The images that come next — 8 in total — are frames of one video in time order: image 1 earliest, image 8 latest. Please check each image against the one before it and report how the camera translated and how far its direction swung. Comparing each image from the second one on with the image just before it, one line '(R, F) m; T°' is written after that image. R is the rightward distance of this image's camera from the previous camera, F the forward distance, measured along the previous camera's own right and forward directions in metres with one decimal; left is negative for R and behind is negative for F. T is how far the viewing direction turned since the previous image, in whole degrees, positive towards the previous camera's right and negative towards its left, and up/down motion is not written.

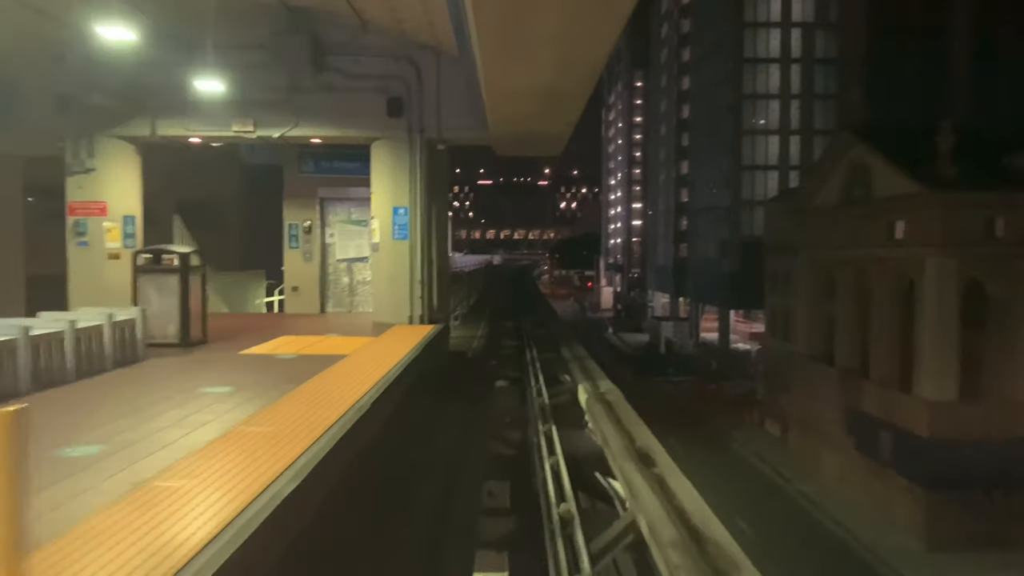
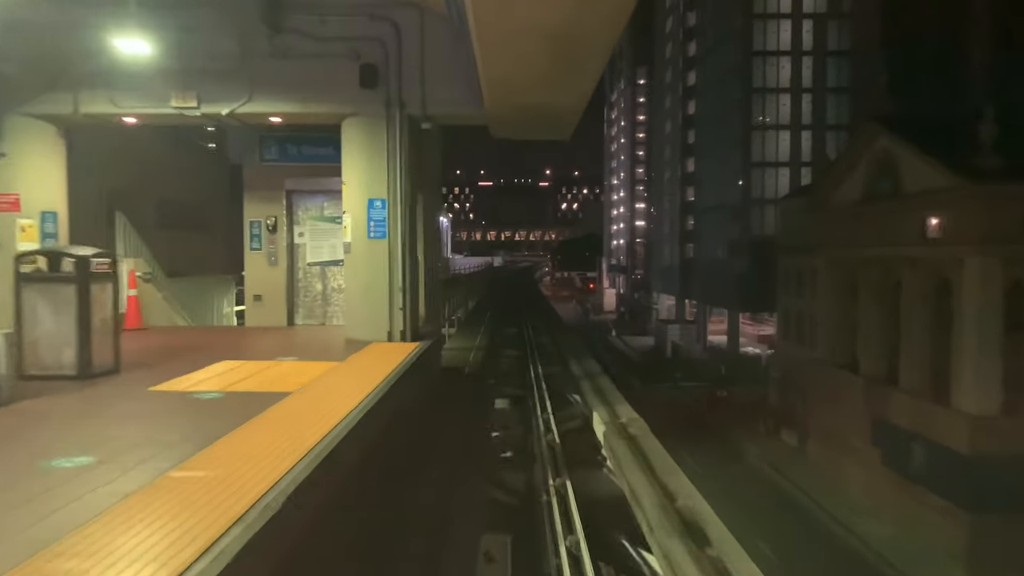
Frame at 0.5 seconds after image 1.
(0.0, +0.9) m; 0°
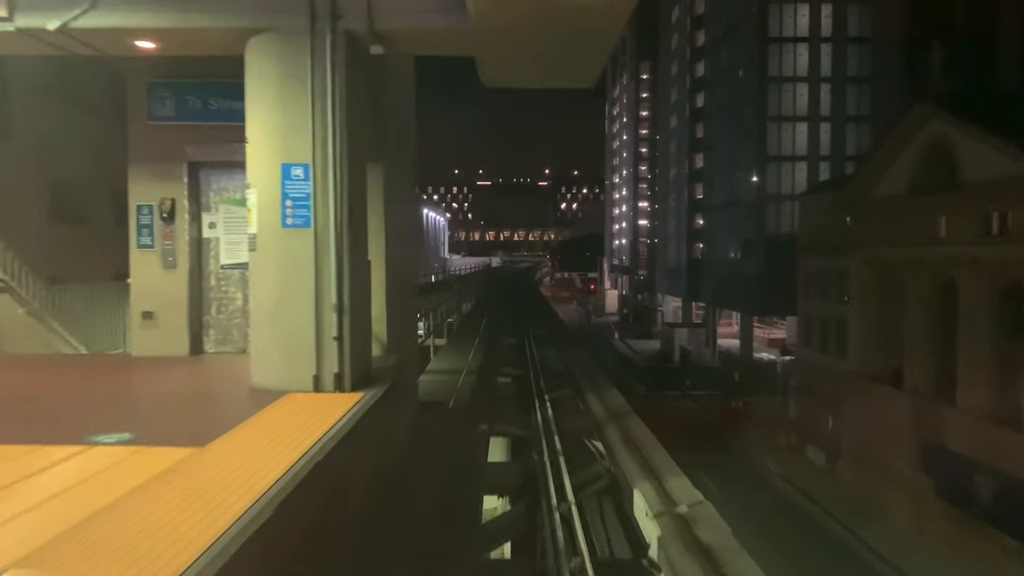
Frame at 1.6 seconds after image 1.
(0.0, +1.6) m; 0°
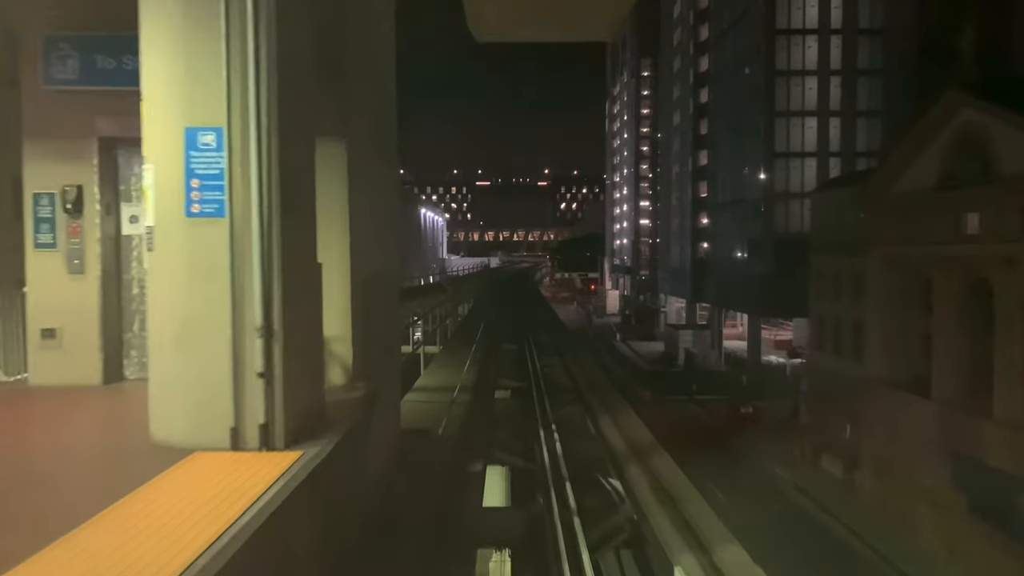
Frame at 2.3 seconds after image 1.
(0.0, +0.8) m; 0°
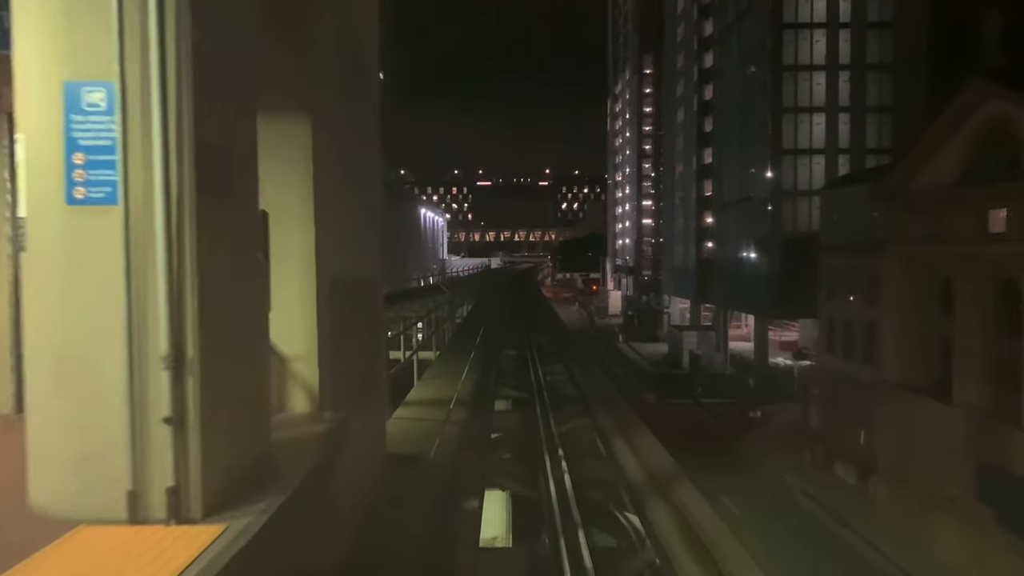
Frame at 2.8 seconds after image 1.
(0.0, +0.5) m; 0°
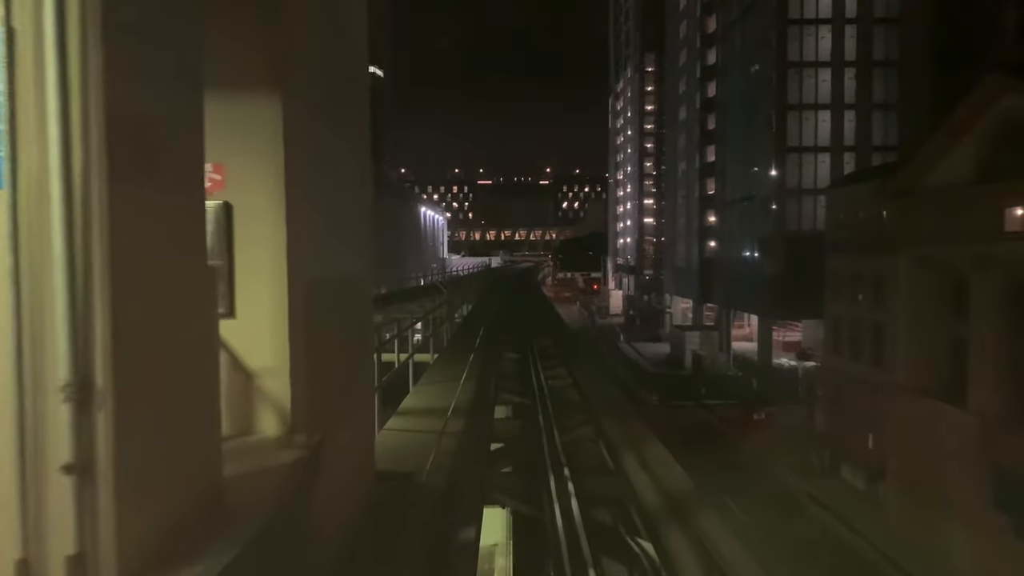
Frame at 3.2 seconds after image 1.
(0.0, +0.3) m; 0°
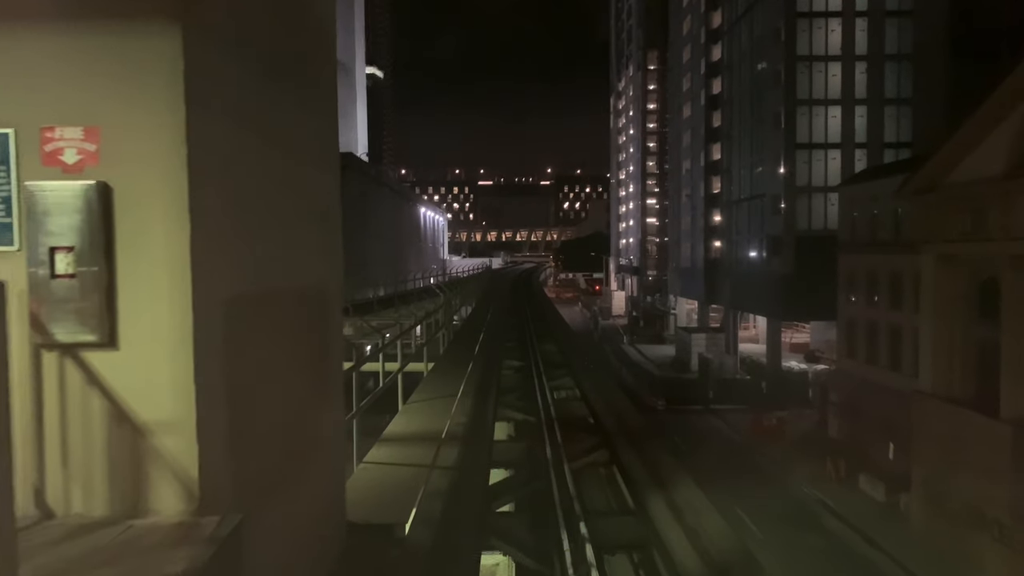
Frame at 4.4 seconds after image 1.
(0.0, +0.6) m; 0°
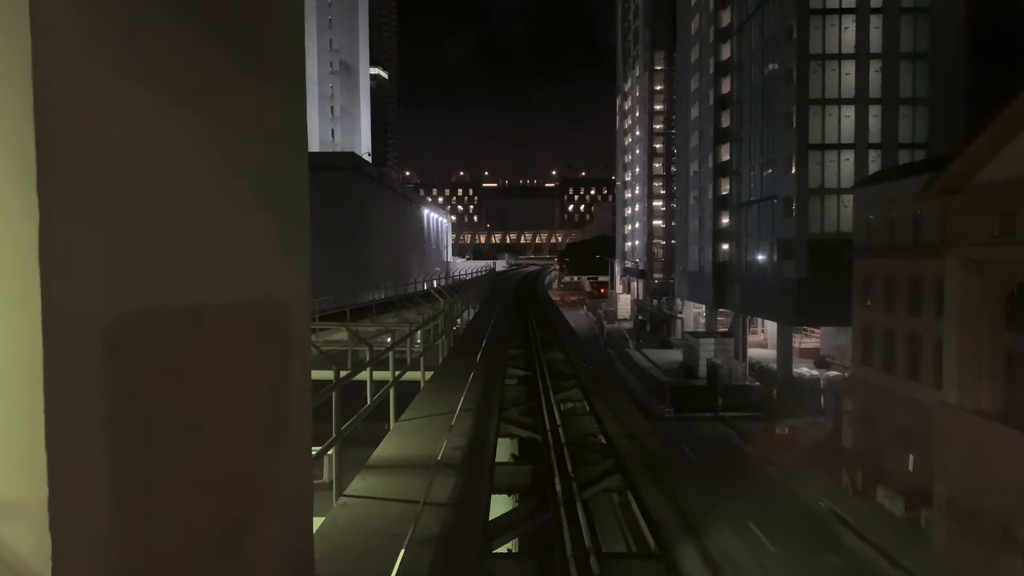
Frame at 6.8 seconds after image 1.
(0.0, +0.5) m; 0°
